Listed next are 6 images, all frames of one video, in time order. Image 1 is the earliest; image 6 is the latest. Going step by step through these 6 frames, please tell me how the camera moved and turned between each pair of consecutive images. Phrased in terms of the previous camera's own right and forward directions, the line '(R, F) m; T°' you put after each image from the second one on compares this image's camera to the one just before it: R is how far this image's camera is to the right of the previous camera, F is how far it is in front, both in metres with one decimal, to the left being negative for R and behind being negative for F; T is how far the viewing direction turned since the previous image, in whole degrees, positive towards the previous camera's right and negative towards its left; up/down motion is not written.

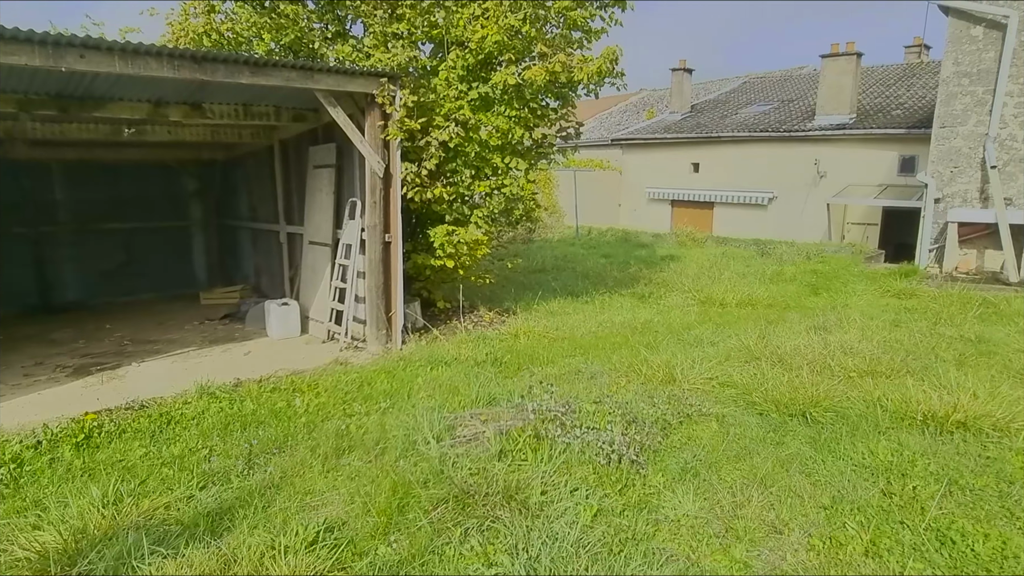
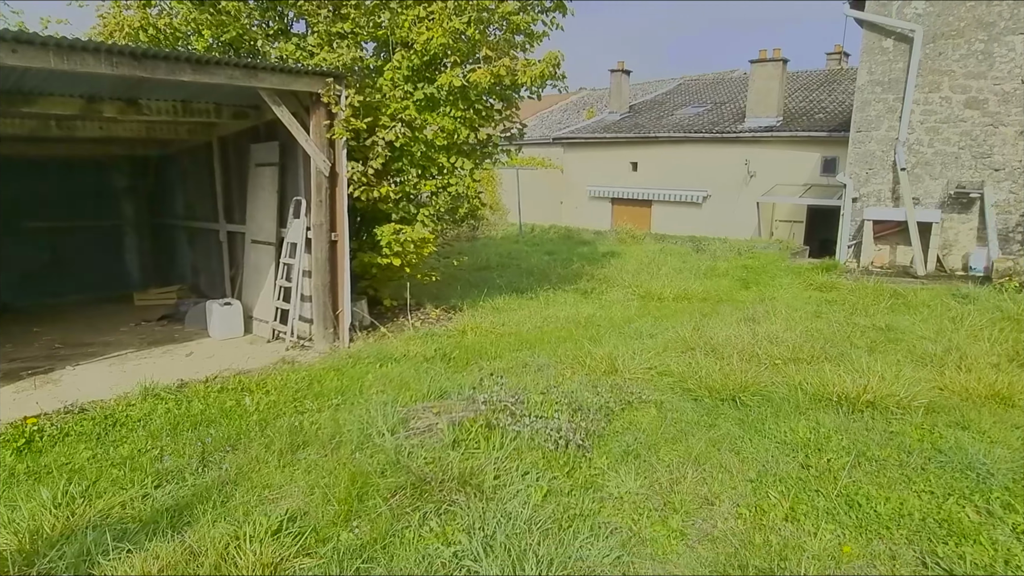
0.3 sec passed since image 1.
(0.0, -0.2) m; +5°
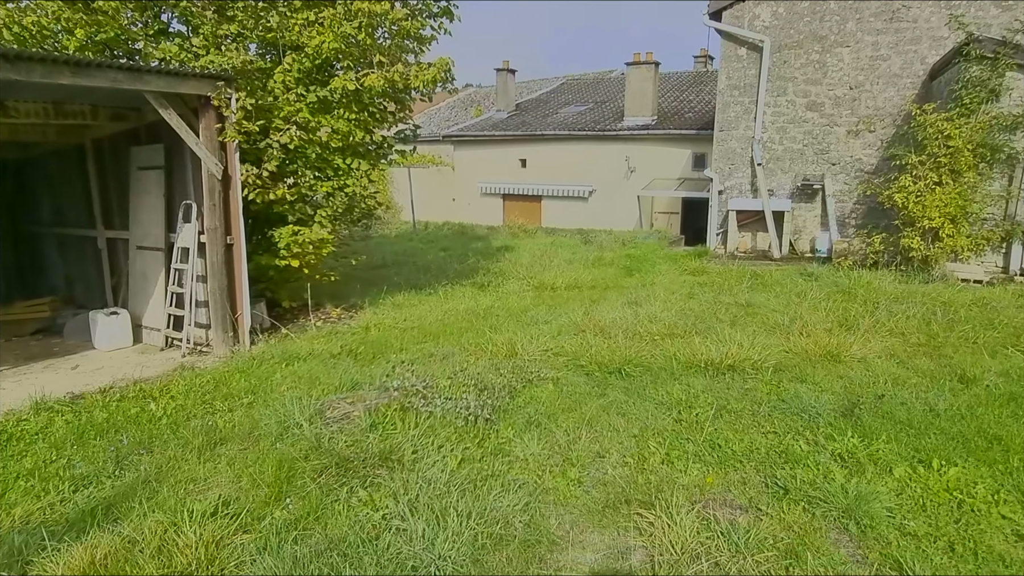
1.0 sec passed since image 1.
(-0.1, -0.4) m; +10°
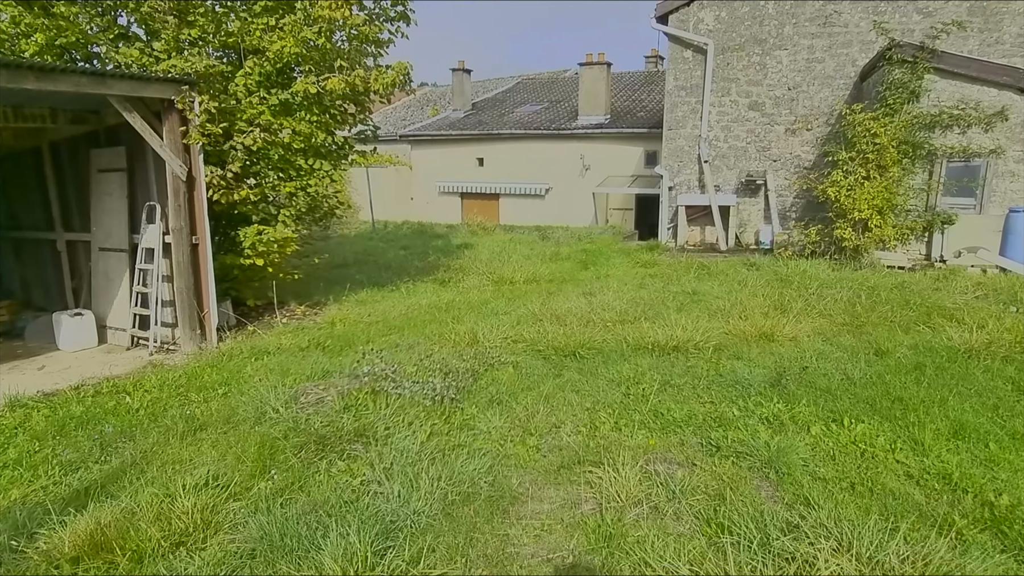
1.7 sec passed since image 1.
(0.0, -0.3) m; +4°
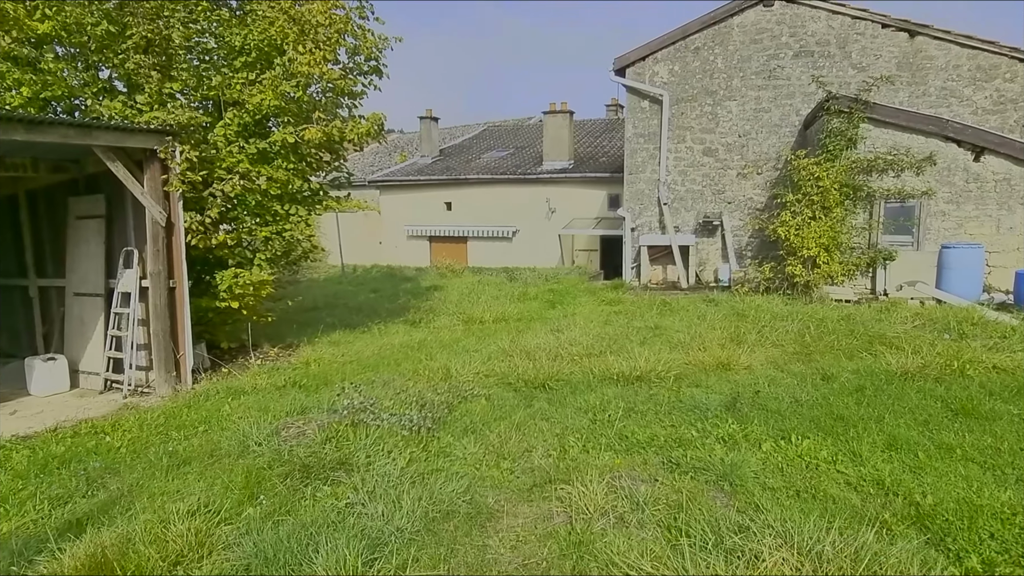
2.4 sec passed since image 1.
(0.0, -0.3) m; +3°
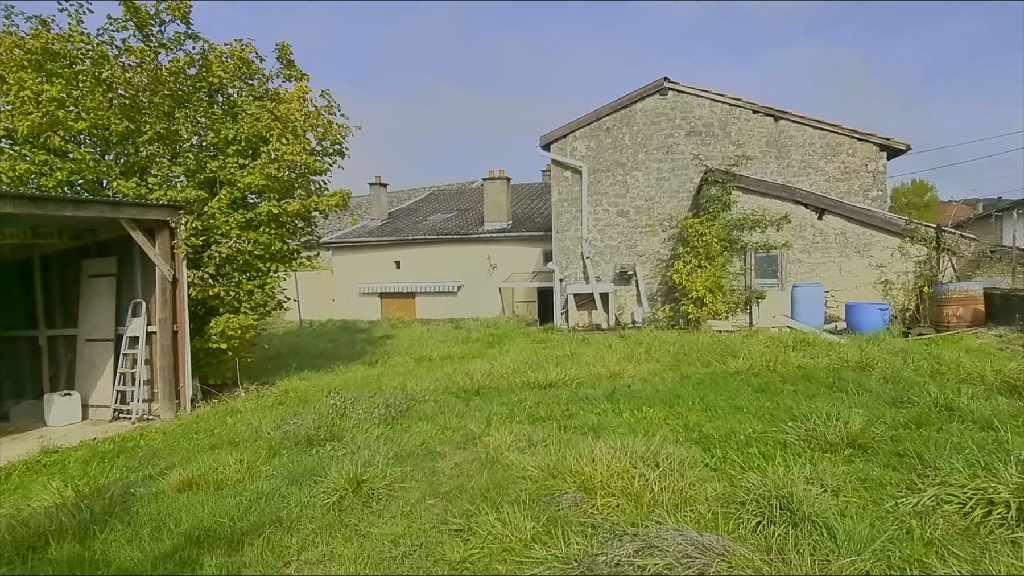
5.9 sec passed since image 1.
(+0.1, -1.9) m; +5°
